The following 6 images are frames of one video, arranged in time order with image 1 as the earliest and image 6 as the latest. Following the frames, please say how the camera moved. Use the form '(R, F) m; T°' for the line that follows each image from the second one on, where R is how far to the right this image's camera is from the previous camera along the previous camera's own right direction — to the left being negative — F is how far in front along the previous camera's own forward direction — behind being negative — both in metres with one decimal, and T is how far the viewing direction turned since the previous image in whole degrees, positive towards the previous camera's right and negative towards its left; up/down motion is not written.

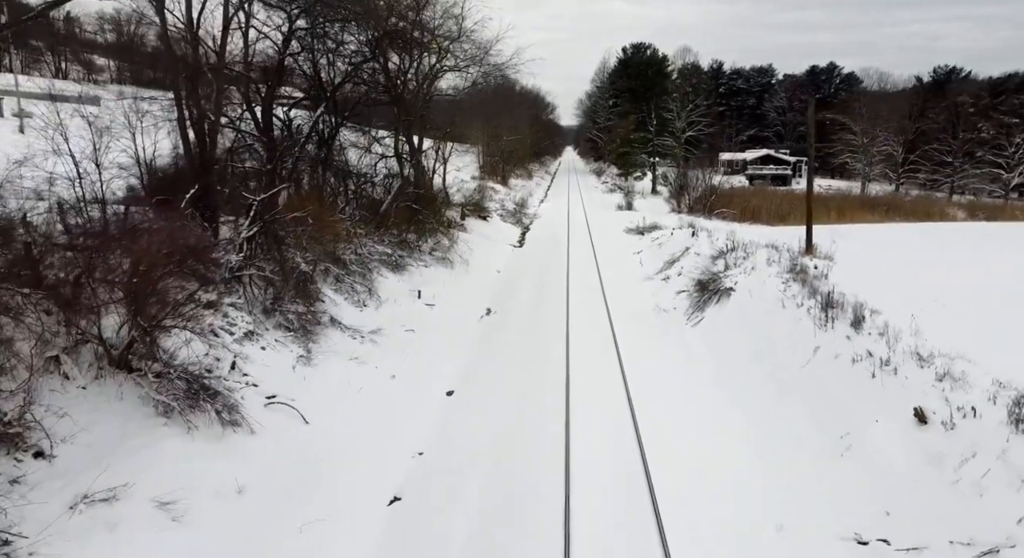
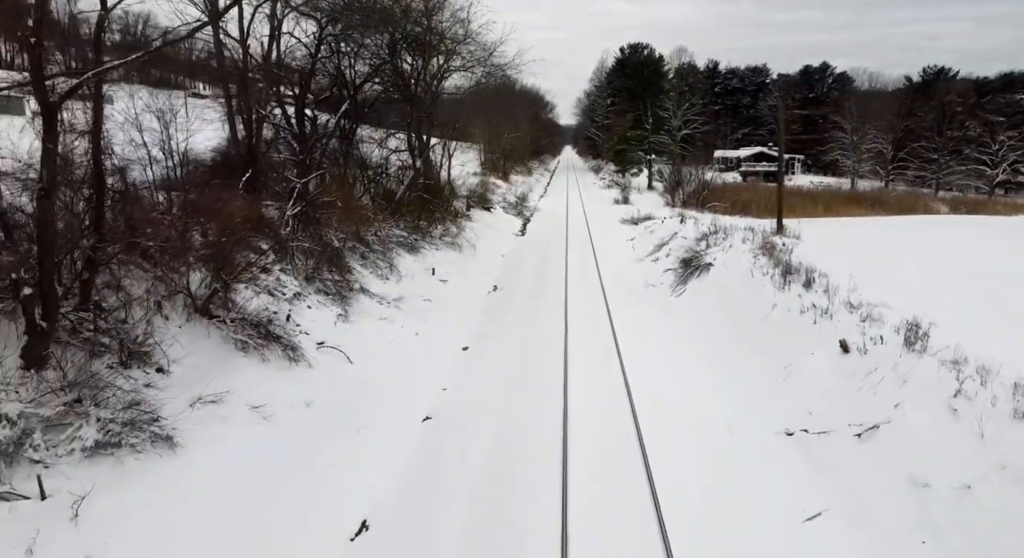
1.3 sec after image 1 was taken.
(-0.1, -1.6) m; 0°
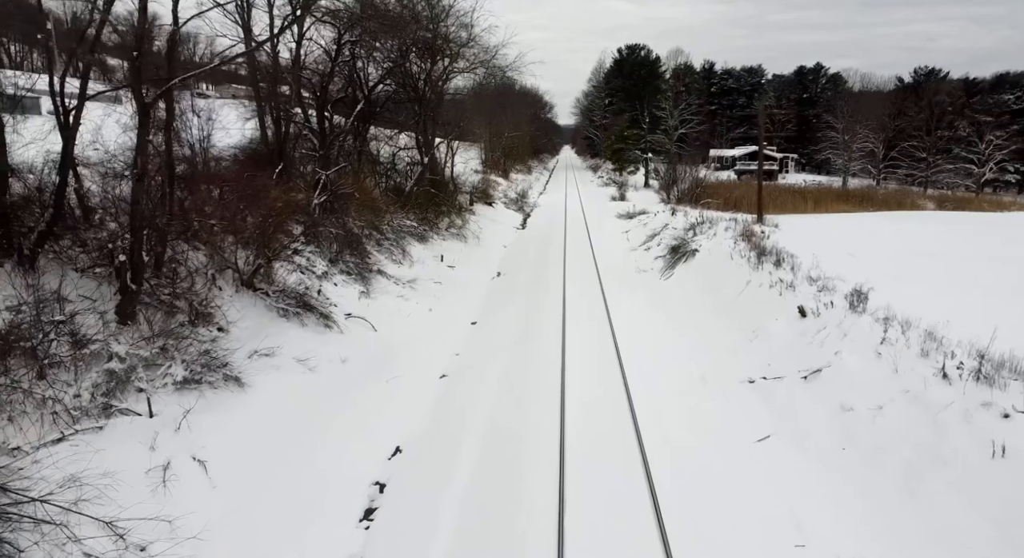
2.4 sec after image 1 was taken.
(-0.1, -1.3) m; 0°
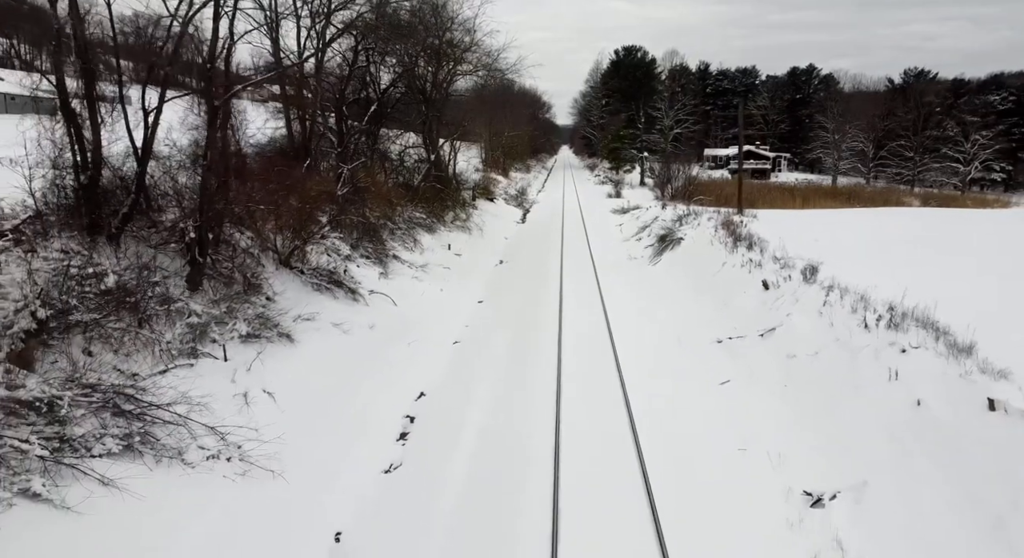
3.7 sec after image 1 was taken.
(-0.1, -1.5) m; 0°
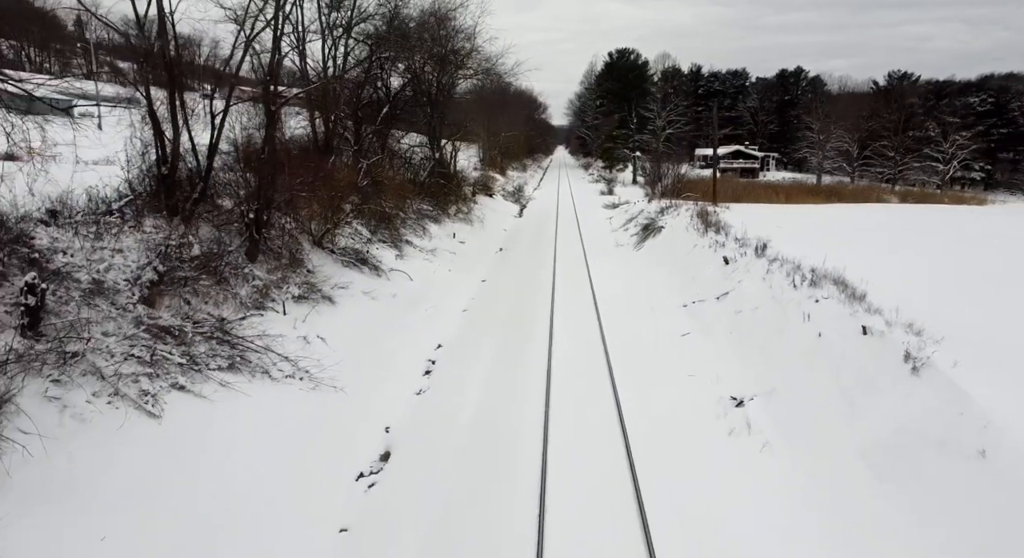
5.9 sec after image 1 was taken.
(-0.1, -1.9) m; 0°
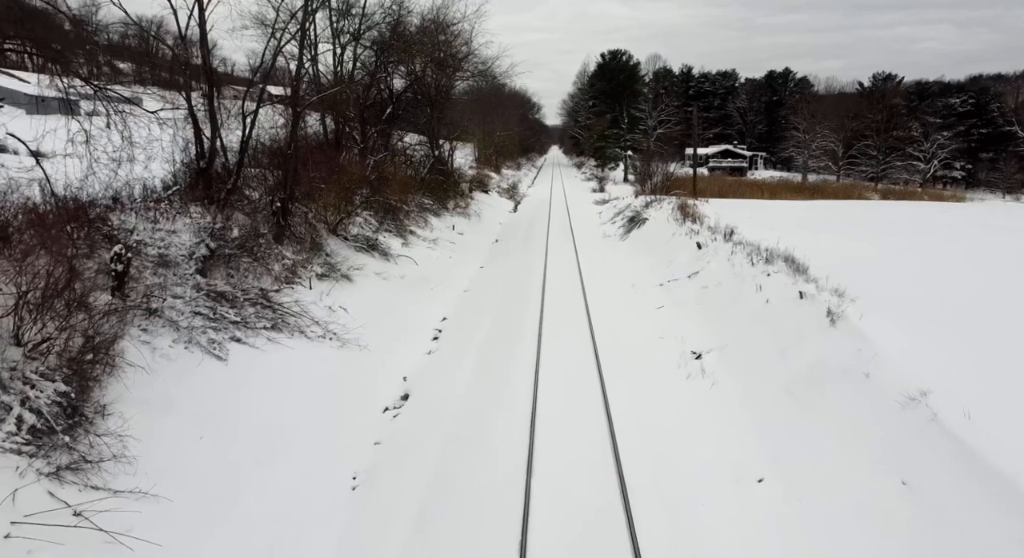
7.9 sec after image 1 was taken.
(0.0, -1.5) m; +1°
